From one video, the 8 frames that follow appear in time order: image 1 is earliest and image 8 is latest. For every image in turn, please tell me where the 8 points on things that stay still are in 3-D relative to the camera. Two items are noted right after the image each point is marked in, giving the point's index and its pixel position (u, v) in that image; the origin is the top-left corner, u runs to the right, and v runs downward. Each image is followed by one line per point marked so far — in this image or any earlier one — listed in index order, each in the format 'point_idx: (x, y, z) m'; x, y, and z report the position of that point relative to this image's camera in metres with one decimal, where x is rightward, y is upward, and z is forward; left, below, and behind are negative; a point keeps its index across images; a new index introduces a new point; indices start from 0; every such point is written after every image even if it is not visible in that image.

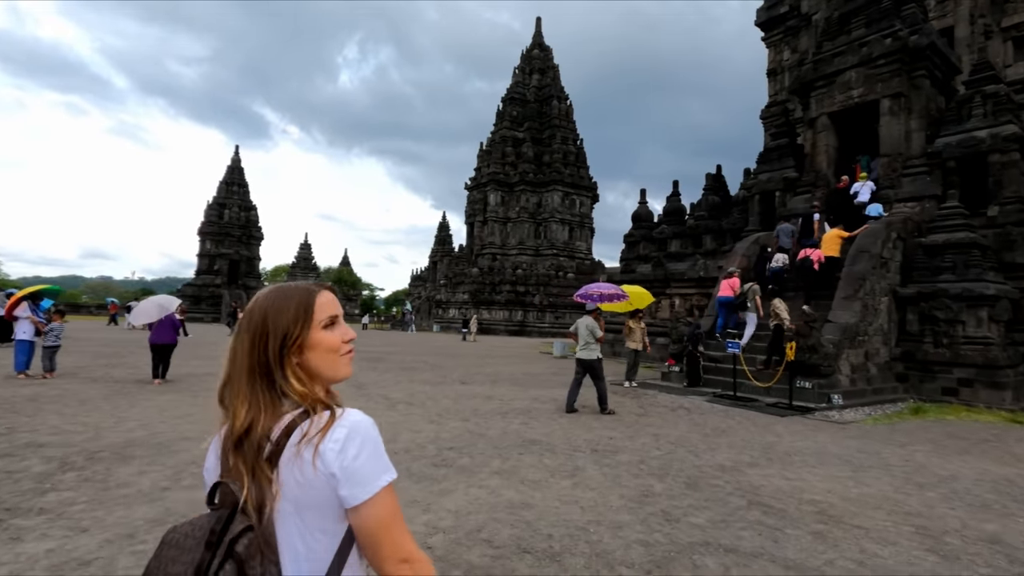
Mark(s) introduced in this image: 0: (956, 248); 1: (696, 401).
0: (+8.3, +0.7, +10.0) m
1: (+2.9, -1.8, +8.3) m
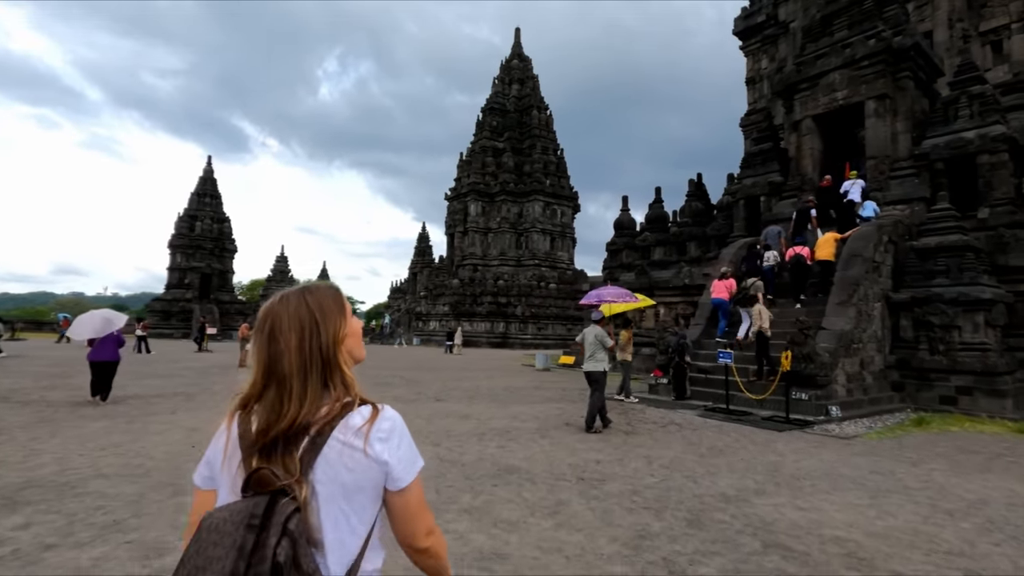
0: (+7.9, +0.7, +9.7) m
1: (+2.5, -1.9, +7.8) m
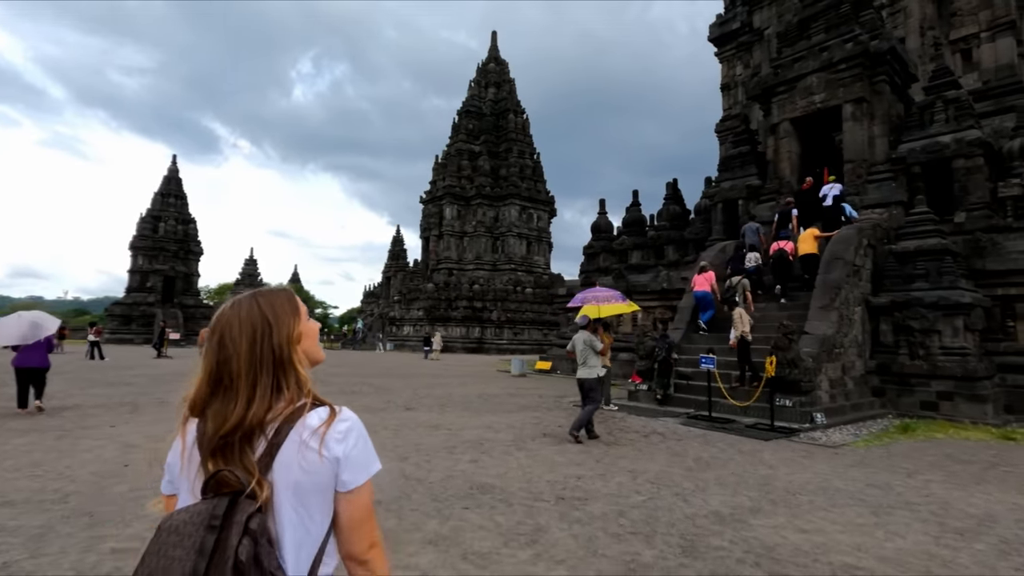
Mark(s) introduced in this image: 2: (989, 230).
0: (+7.5, +0.6, +9.6) m
1: (+2.2, -1.9, +7.4) m
2: (+8.7, +1.1, +9.8) m
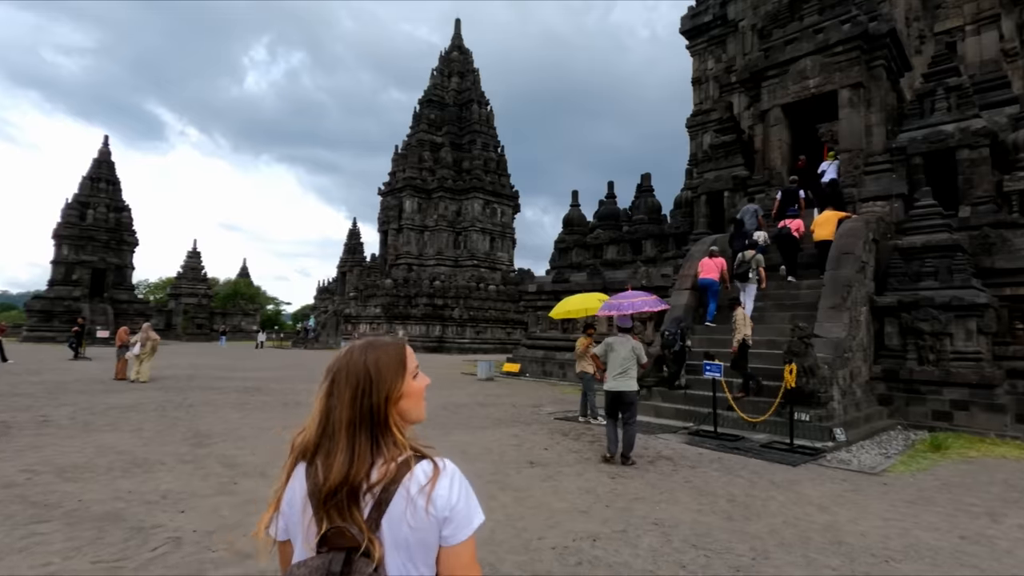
0: (+7.1, +0.6, +8.9) m
1: (+1.9, -1.8, +6.3) m
2: (+8.3, +1.1, +9.1) m
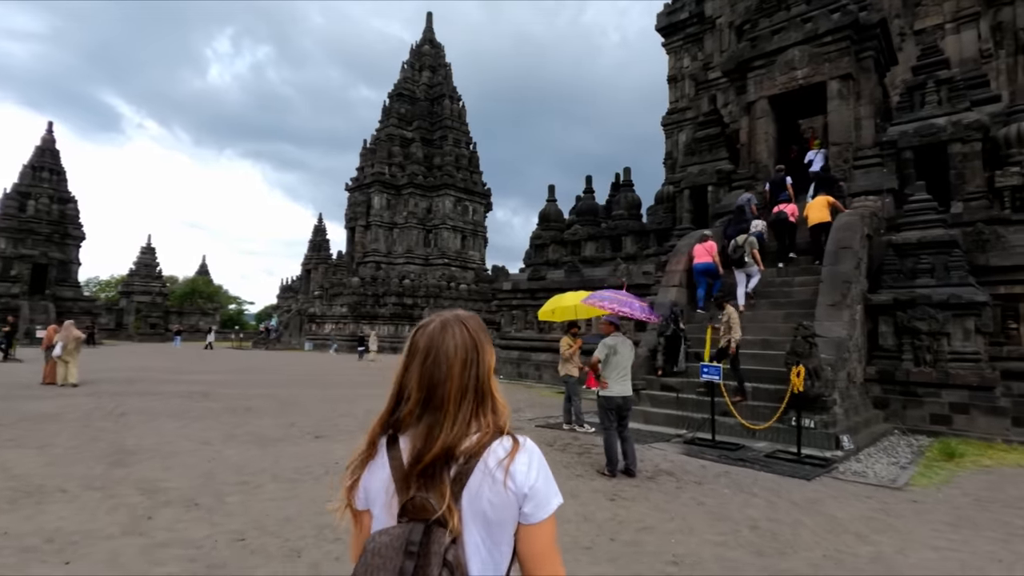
0: (+6.7, +0.6, +8.5) m
1: (+1.7, -1.8, +5.6) m
2: (+7.9, +1.1, +8.9) m
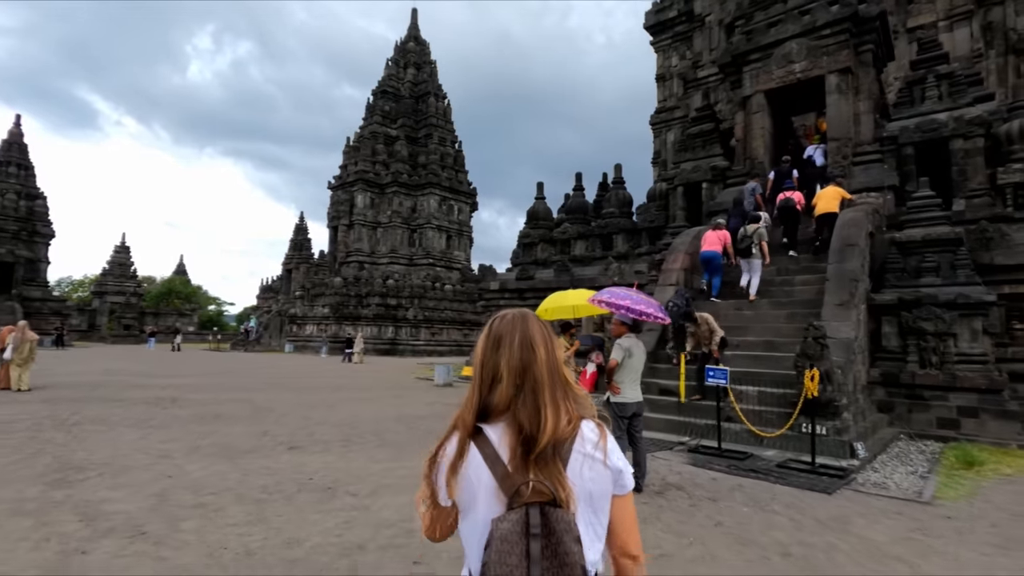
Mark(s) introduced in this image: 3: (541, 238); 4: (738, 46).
0: (+6.6, +0.7, +8.2) m
1: (+1.6, -1.7, +5.2) m
2: (+7.8, +1.1, +8.6) m
3: (+0.9, +1.5, +15.8) m
4: (+4.8, +5.2, +11.5) m
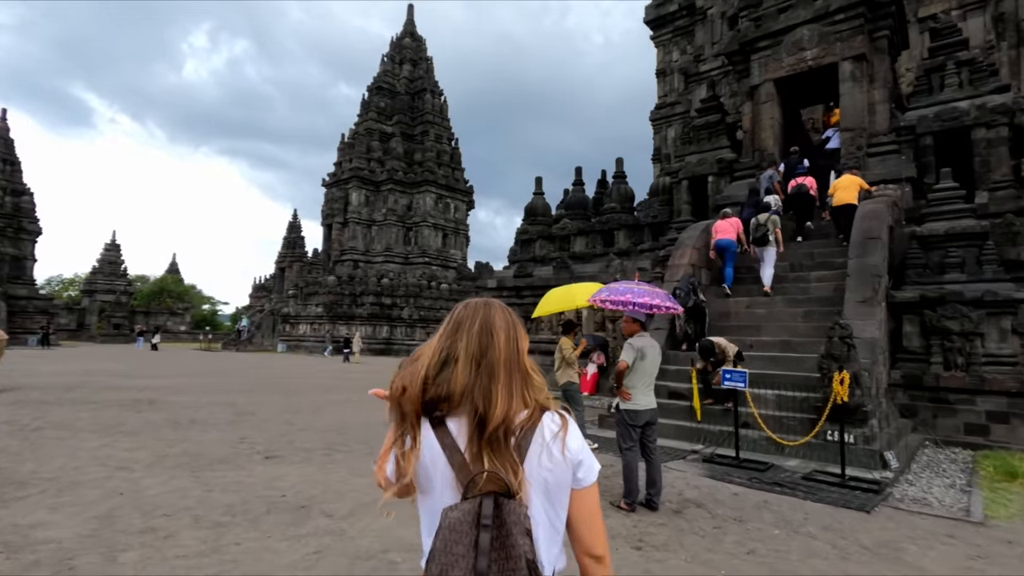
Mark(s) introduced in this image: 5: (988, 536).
0: (+6.5, +0.7, +7.7) m
1: (+1.6, -1.7, +4.7) m
2: (+7.7, +1.1, +8.1) m
3: (+0.8, +1.5, +15.3) m
4: (+4.8, +5.3, +11.0) m
5: (+3.2, -1.7, +3.6) m
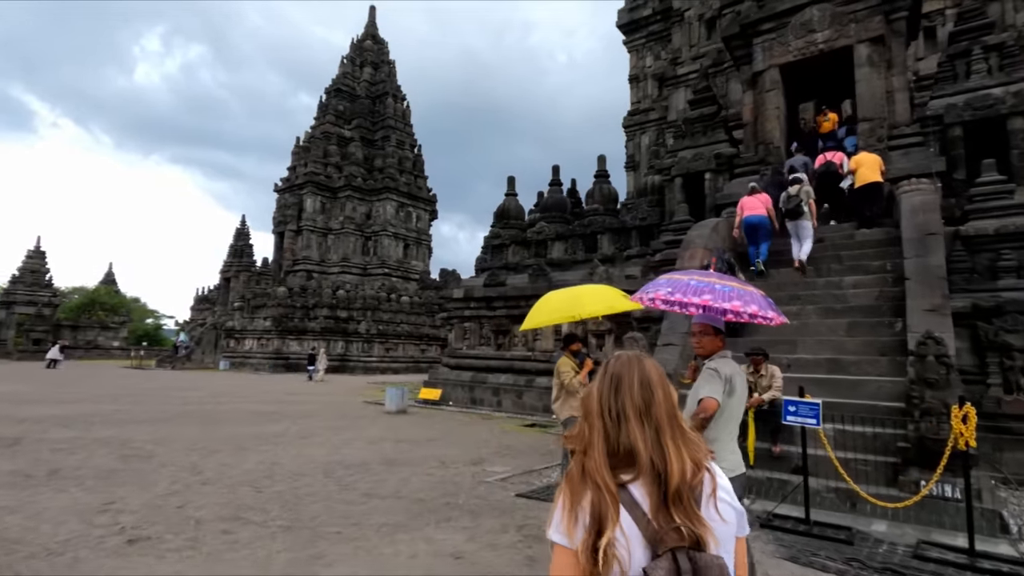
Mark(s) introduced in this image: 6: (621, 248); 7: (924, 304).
0: (+6.3, +0.6, +6.6) m
1: (+1.6, -1.7, +3.2) m
2: (+7.5, +1.0, +7.1) m
3: (0.0, +1.2, +13.8) m
4: (+4.3, +5.1, +9.9) m
5: (+3.3, -1.6, +2.2) m
6: (+2.4, +0.9, +11.8) m
7: (+4.1, -0.2, +5.3) m
